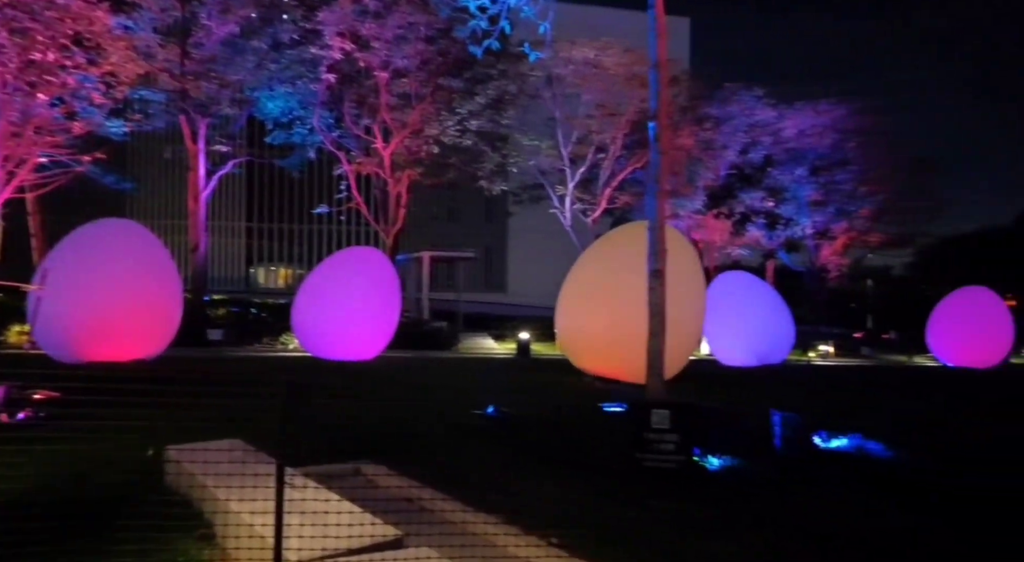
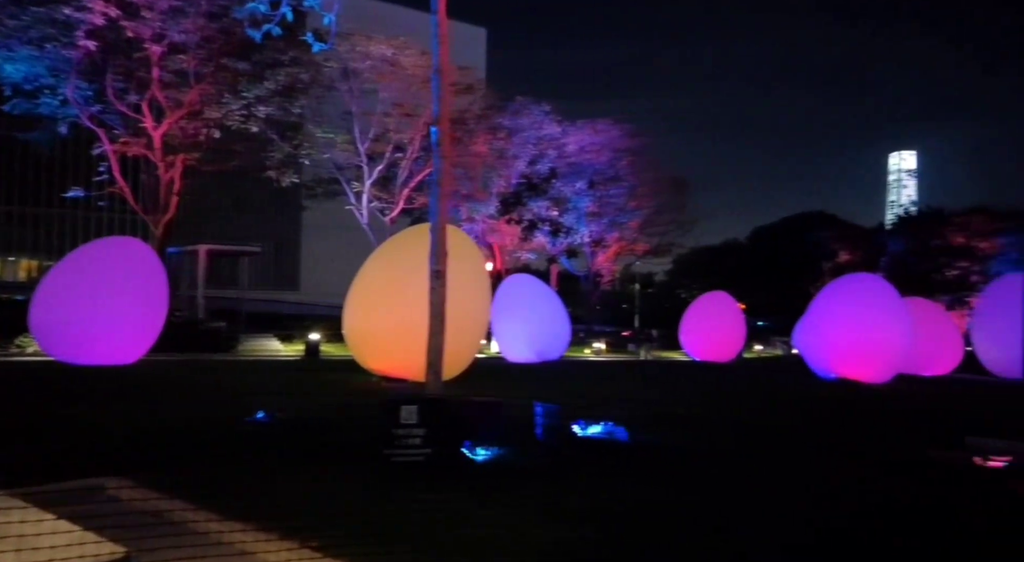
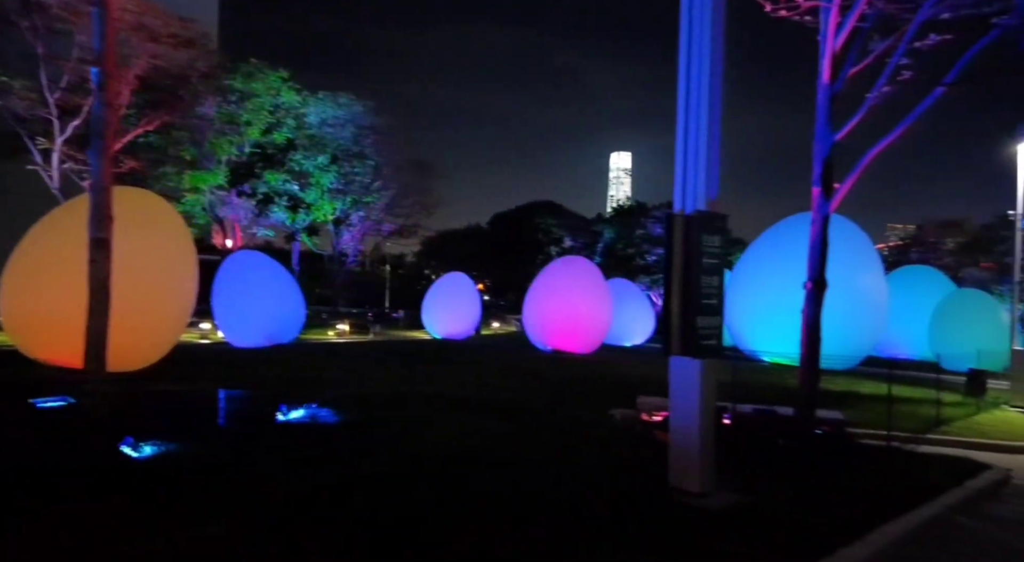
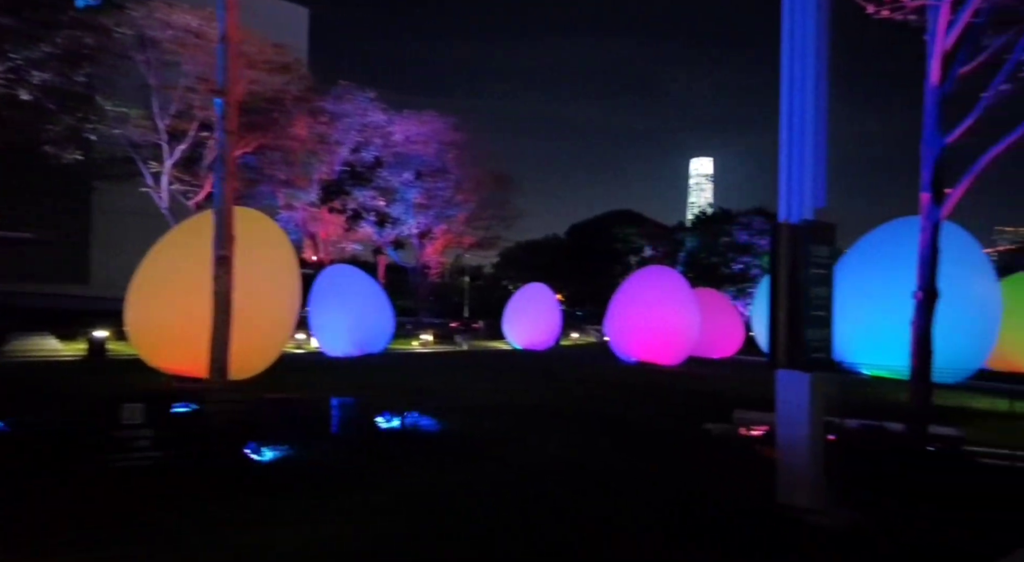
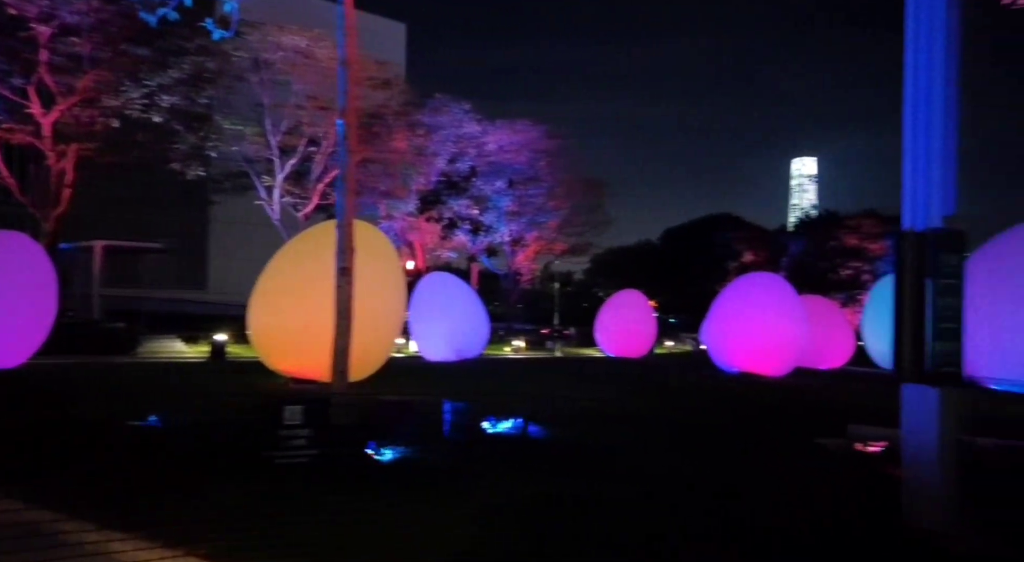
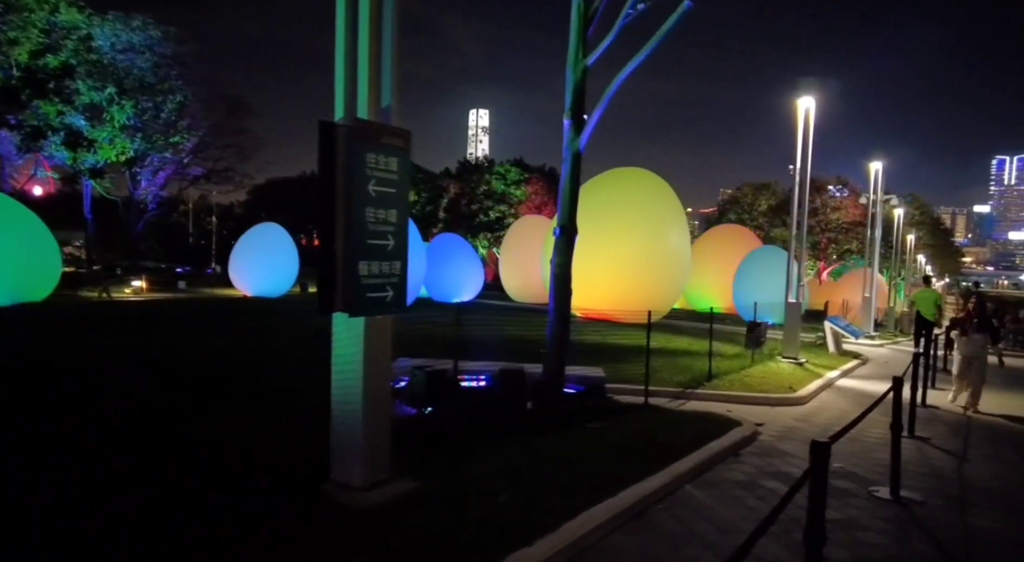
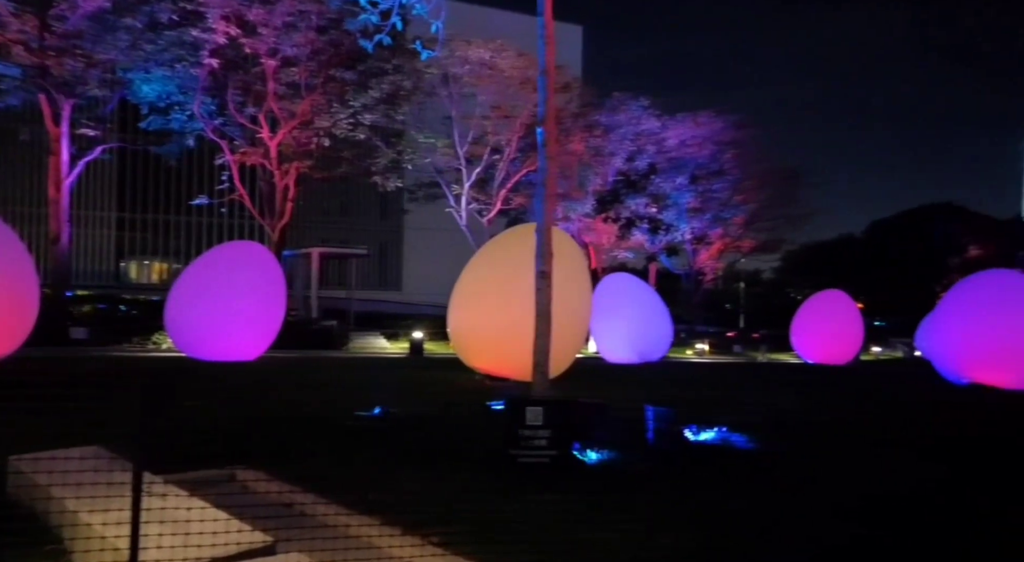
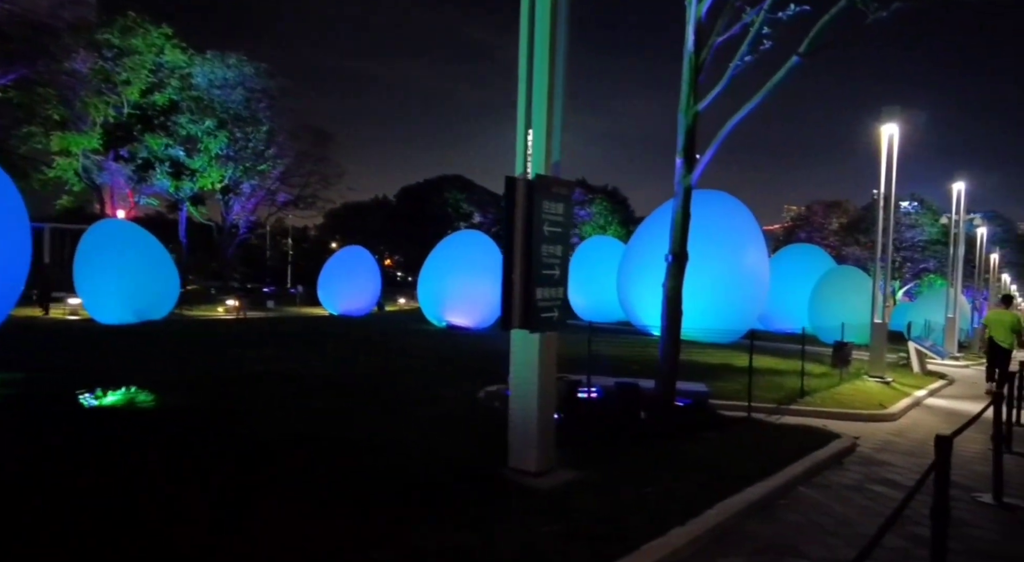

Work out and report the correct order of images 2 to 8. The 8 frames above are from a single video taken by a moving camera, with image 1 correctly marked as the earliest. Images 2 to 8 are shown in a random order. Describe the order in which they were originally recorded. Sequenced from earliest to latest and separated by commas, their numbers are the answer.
7, 2, 5, 4, 3, 8, 6
